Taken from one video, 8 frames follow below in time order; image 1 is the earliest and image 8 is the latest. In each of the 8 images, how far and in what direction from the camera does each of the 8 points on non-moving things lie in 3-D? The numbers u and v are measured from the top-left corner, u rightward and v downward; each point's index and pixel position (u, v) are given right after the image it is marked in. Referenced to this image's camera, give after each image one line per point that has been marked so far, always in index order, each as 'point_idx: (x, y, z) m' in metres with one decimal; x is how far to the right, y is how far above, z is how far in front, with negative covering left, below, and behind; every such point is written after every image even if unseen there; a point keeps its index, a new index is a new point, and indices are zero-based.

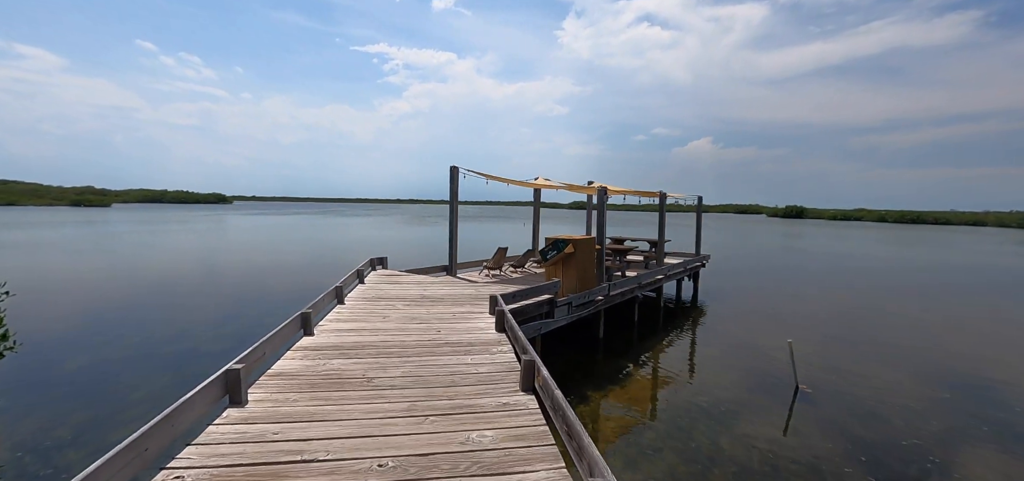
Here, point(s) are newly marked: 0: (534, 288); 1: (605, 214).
0: (+0.3, -0.7, +6.7) m
1: (+1.9, +0.5, +8.9) m
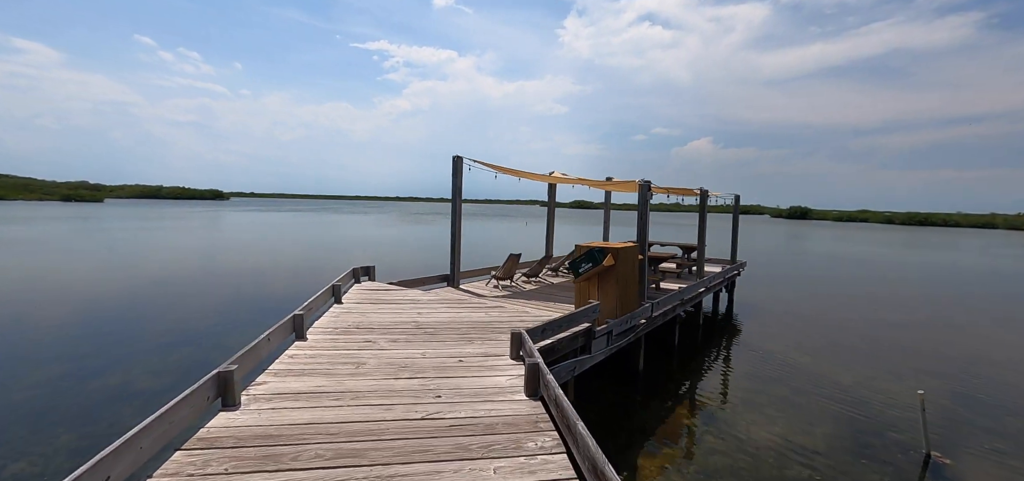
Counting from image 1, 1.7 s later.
0: (+0.6, -0.8, +4.9) m
1: (+2.2, +0.4, +7.1) m
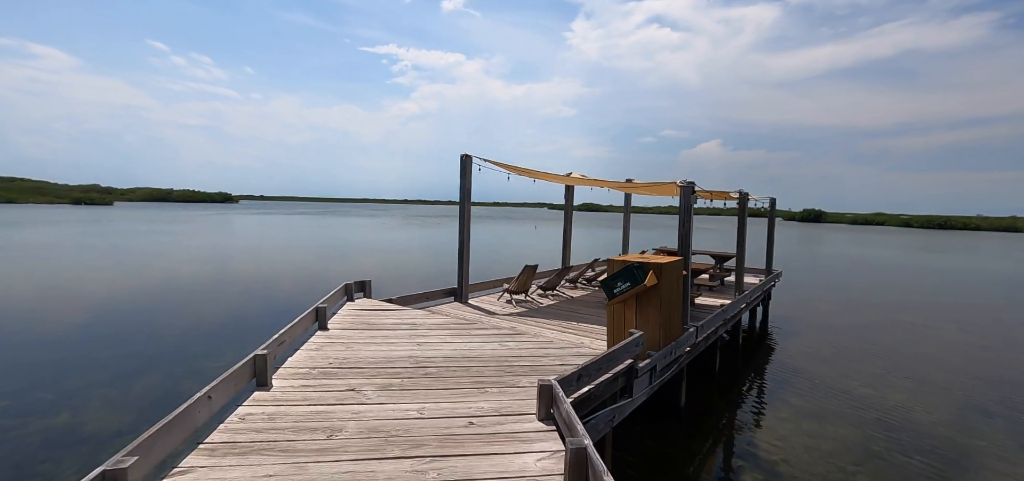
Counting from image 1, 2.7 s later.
0: (+0.8, -1.0, +3.8) m
1: (+2.4, +0.3, +6.0) m
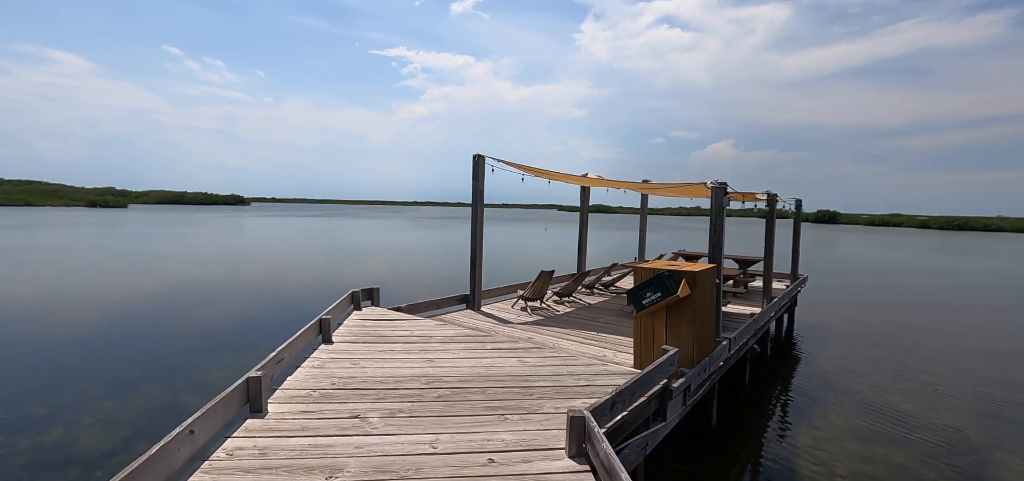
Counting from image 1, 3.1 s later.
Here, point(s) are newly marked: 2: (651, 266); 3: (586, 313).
0: (+1.0, -1.1, +3.4) m
1: (+2.6, +0.2, +5.6) m
2: (+1.5, -0.3, +5.0) m
3: (+1.3, -1.3, +8.0) m
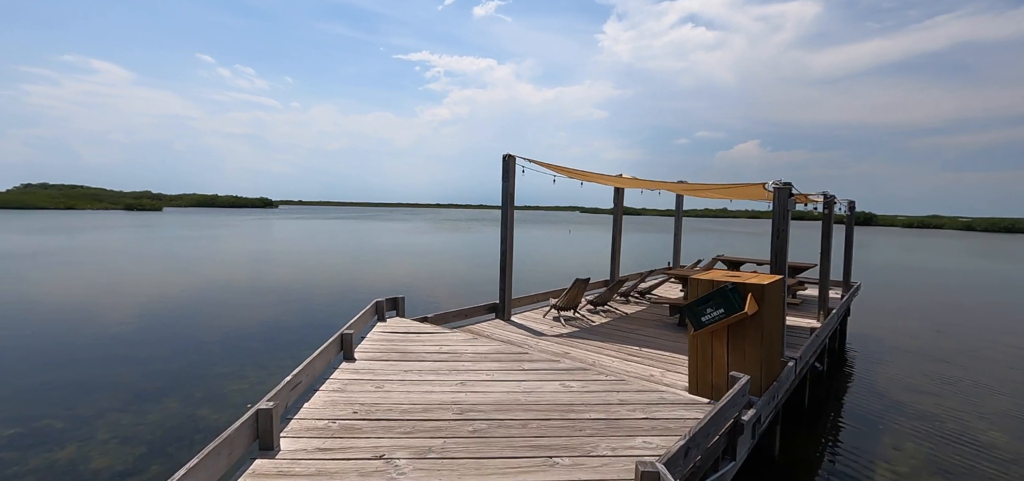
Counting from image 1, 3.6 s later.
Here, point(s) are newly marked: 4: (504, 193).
0: (+1.3, -1.1, +2.9) m
1: (+3.1, +0.1, +4.9) m
2: (+1.9, -0.4, +4.4) m
3: (+1.9, -1.4, +7.5) m
4: (-0.1, +0.8, +7.2) m
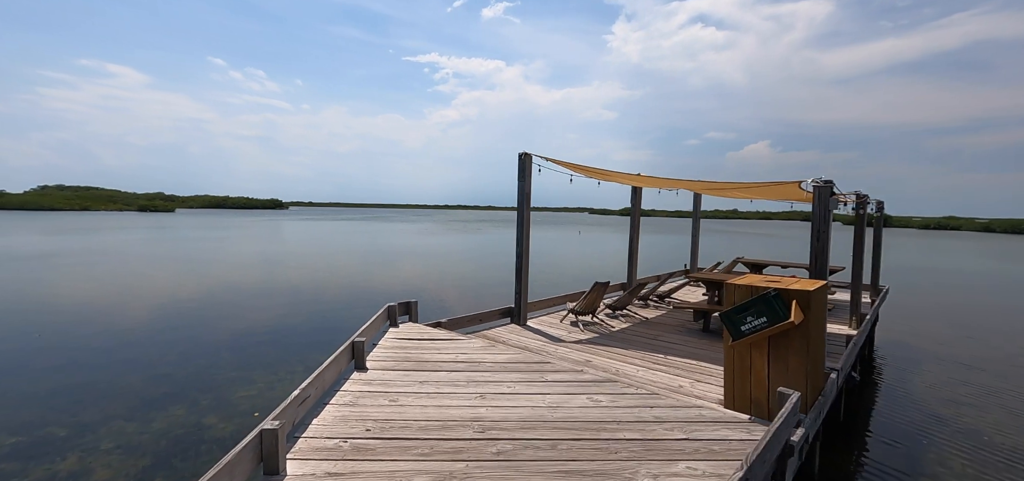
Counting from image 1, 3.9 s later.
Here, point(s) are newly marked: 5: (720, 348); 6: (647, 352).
0: (+1.5, -1.1, +2.6) m
1: (+3.3, +0.1, +4.6) m
2: (+2.1, -0.4, +4.1) m
3: (+2.1, -1.4, +7.1) m
4: (+0.1, +0.8, +7.0) m
5: (+2.9, -1.5, +6.2) m
6: (+1.8, -1.5, +5.9) m
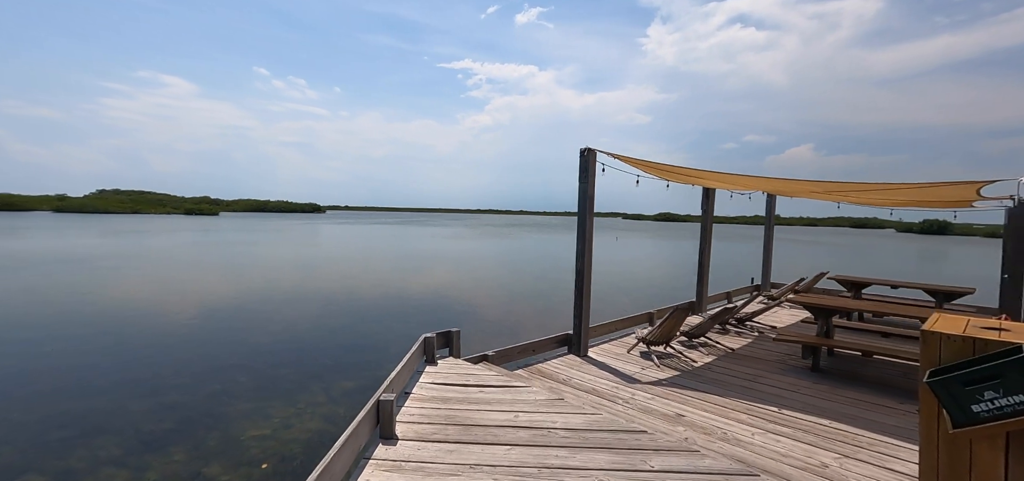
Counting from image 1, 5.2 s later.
0: (+1.9, -1.3, +1.3) m
1: (+3.9, -0.1, +3.2) m
2: (+2.7, -0.5, +2.7) m
3: (+2.9, -1.6, +5.8) m
4: (+0.9, +0.6, +5.8) m
5: (+3.6, -1.7, +4.8) m
6: (+2.5, -1.7, +4.6) m
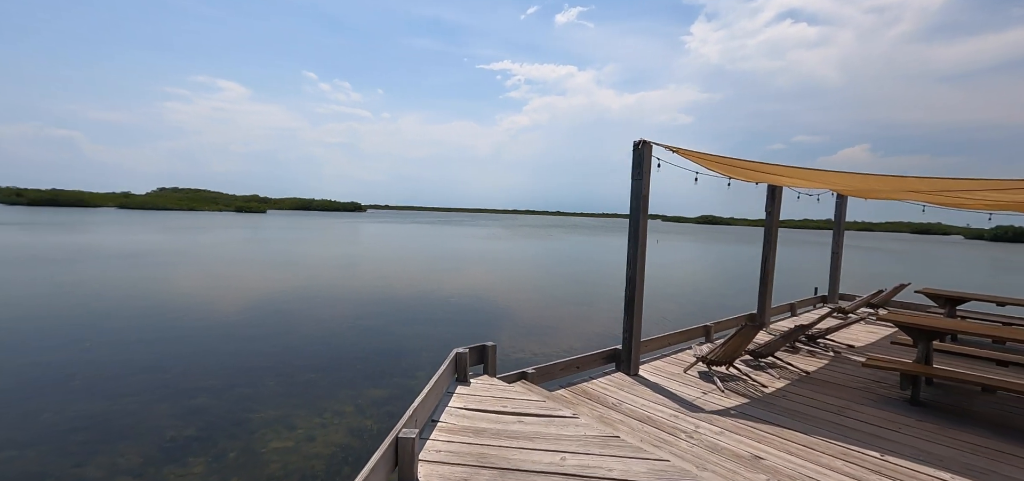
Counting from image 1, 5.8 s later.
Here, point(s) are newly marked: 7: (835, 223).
0: (+2.1, -1.3, +0.5) m
1: (+4.1, -0.2, +2.3) m
2: (+2.9, -0.6, +1.9) m
3: (+3.4, -1.7, +5.0) m
4: (+1.4, +0.5, +5.1) m
5: (+4.0, -1.8, +3.9) m
6: (+2.8, -1.7, +3.8) m
7: (+7.0, +0.4, +9.7) m
